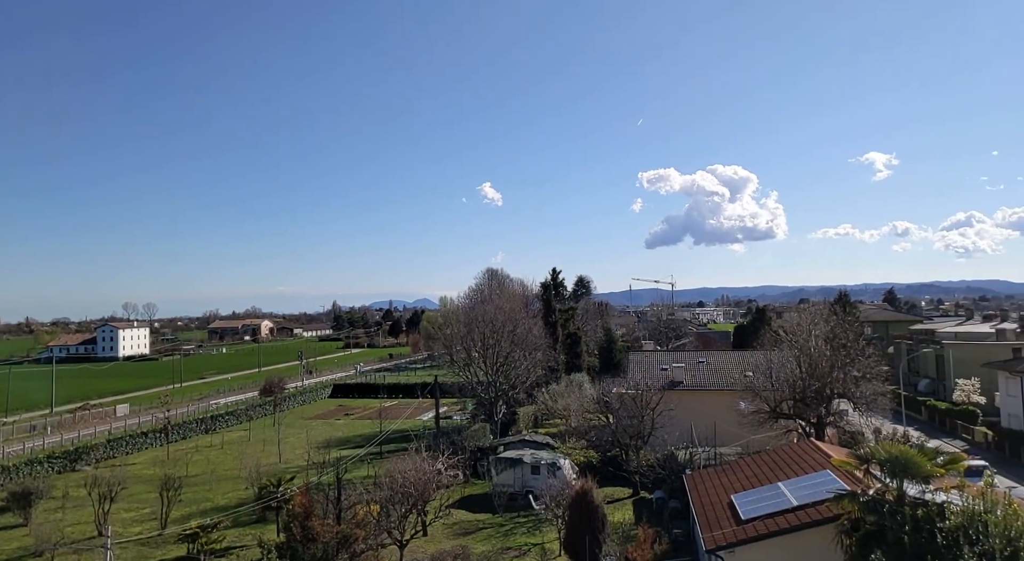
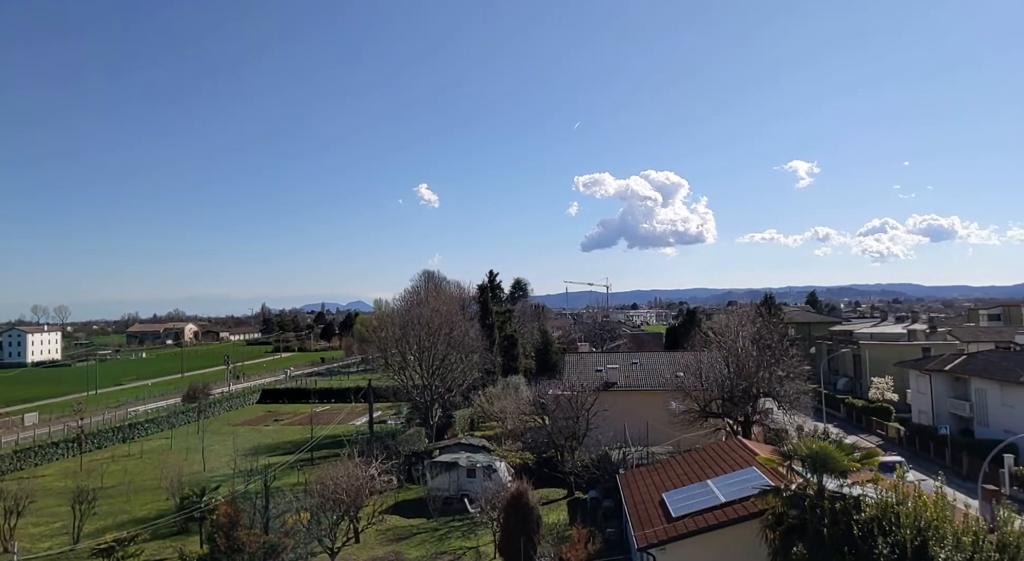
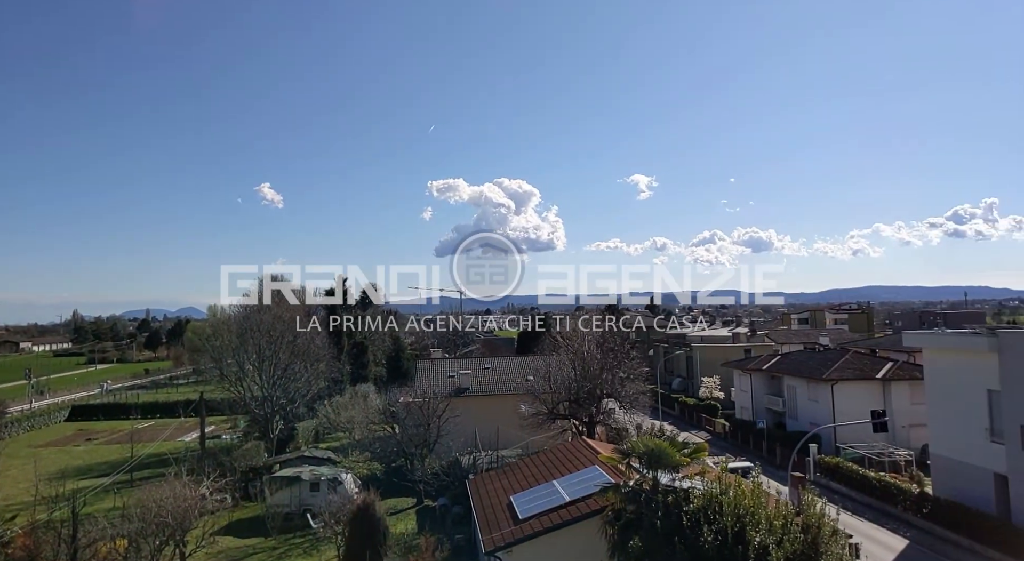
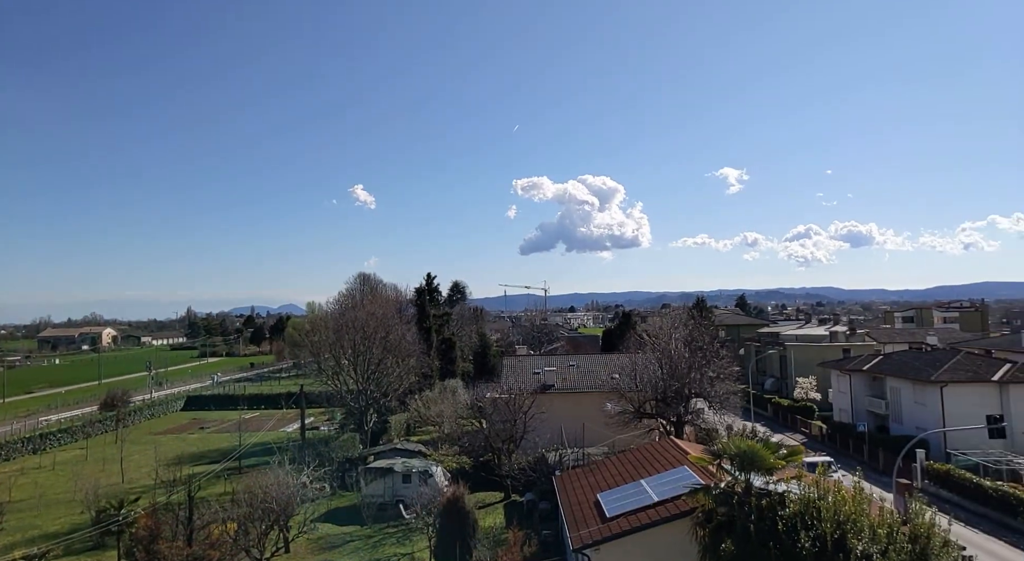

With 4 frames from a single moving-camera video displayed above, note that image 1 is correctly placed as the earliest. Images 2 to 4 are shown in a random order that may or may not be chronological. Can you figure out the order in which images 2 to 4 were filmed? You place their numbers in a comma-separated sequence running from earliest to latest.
2, 4, 3
